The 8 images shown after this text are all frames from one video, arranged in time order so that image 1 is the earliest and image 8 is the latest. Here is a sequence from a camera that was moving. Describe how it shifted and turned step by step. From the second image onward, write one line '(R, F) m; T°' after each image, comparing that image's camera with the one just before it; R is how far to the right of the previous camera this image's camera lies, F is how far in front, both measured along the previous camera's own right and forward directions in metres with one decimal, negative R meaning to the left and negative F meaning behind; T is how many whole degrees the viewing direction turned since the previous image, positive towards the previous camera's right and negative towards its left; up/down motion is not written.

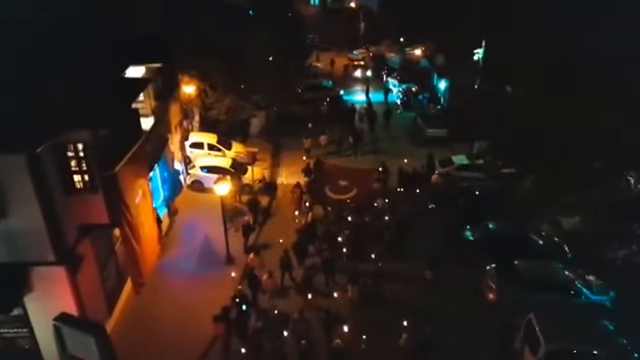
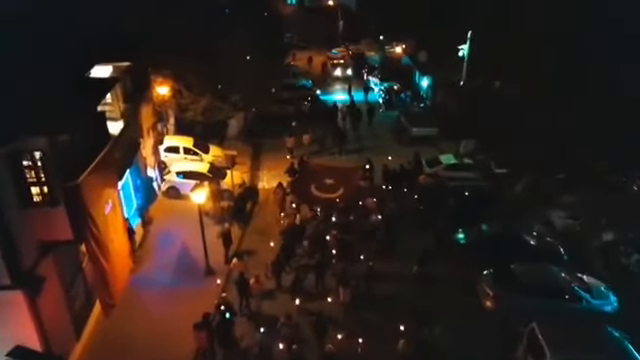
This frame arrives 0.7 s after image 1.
(-0.1, +1.2) m; +2°
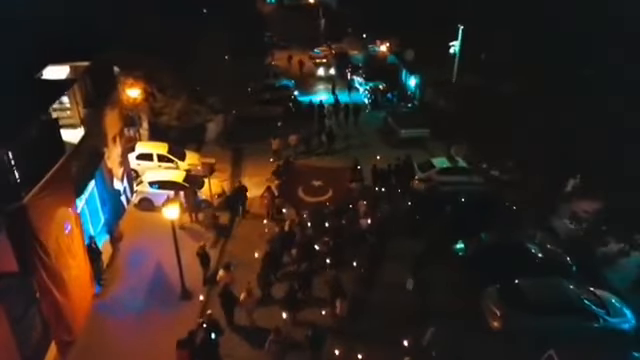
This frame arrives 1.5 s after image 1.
(-0.1, +1.7) m; +2°
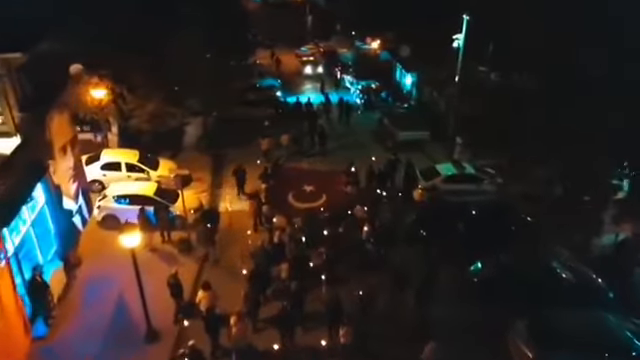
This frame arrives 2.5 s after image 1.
(-0.1, +2.7) m; +1°
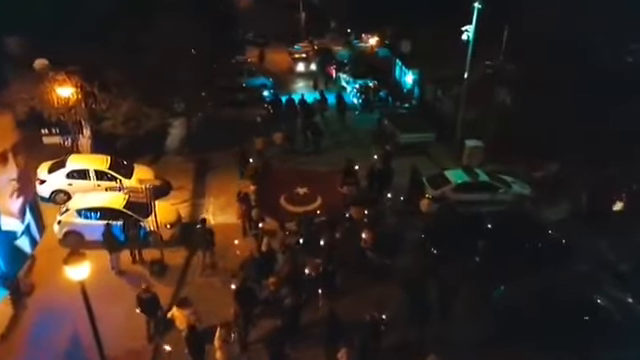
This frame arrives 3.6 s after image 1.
(0.0, +2.4) m; 0°
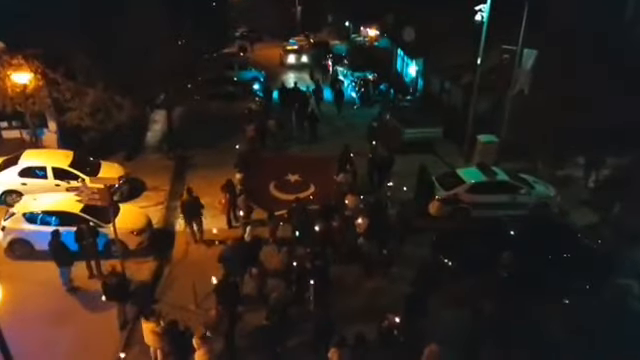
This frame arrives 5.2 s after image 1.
(+0.1, +2.5) m; 0°
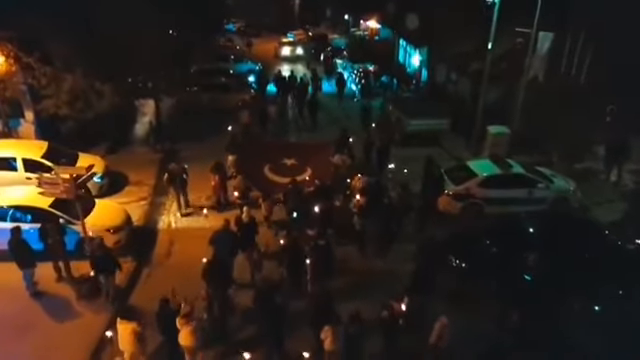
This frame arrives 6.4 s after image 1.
(0.0, +1.5) m; 0°
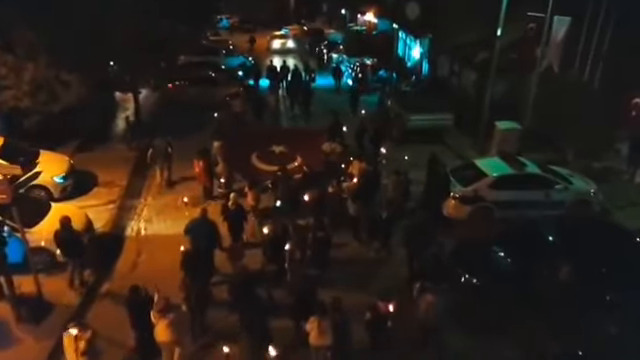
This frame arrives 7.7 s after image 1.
(+0.2, +1.7) m; 0°
